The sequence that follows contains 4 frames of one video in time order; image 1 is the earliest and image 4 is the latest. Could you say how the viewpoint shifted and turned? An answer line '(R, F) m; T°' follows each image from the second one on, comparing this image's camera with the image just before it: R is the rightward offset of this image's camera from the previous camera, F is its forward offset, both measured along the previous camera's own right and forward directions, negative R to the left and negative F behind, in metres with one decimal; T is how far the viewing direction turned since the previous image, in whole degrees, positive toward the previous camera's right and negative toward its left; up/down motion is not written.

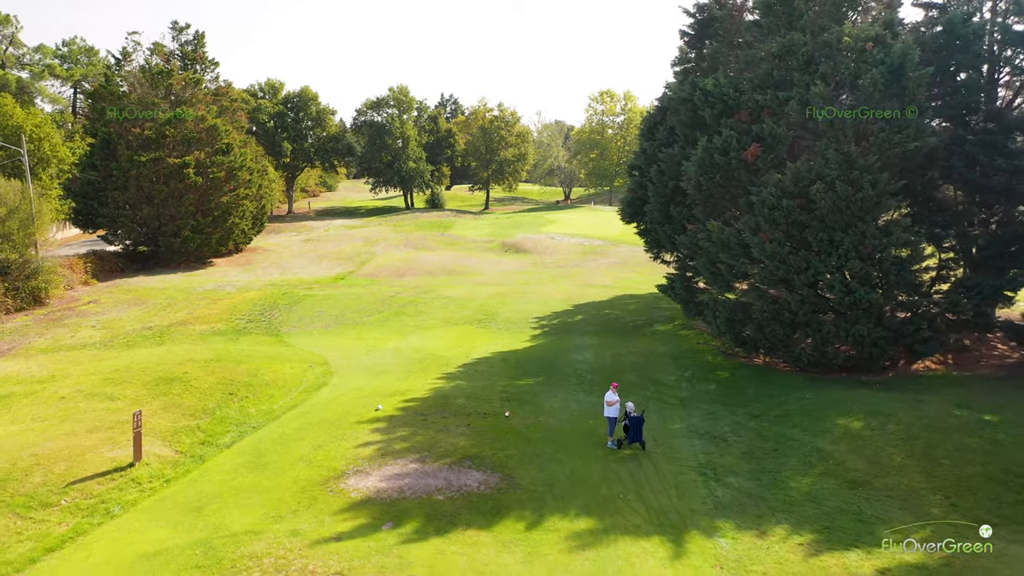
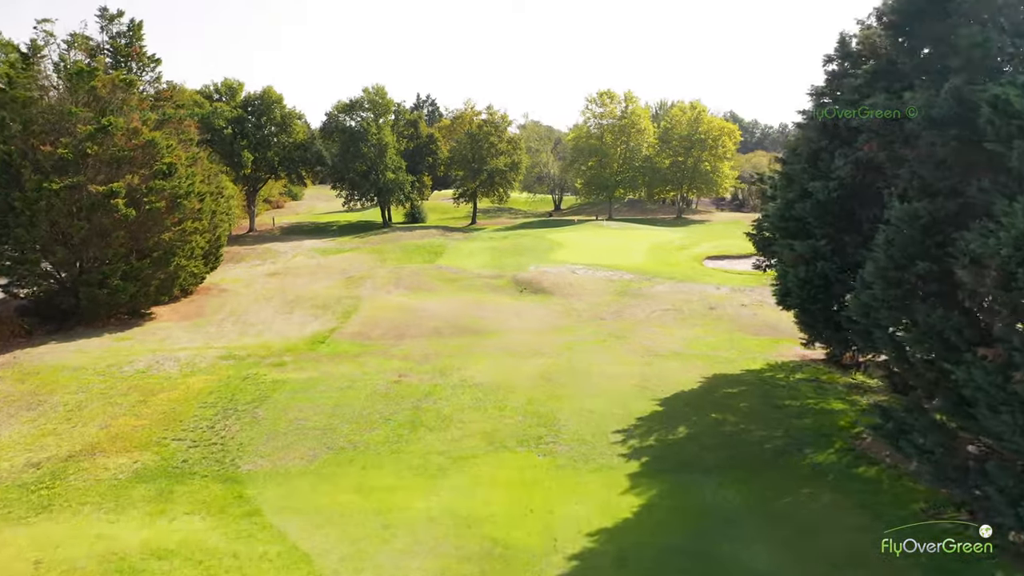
(-2.1, +7.8) m; +2°
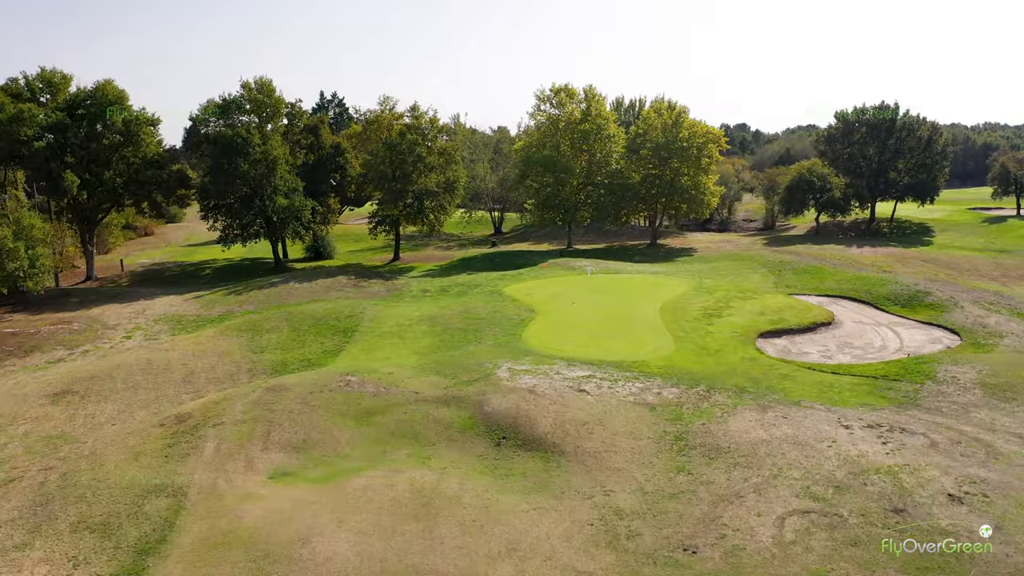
(-1.0, +15.4) m; +6°
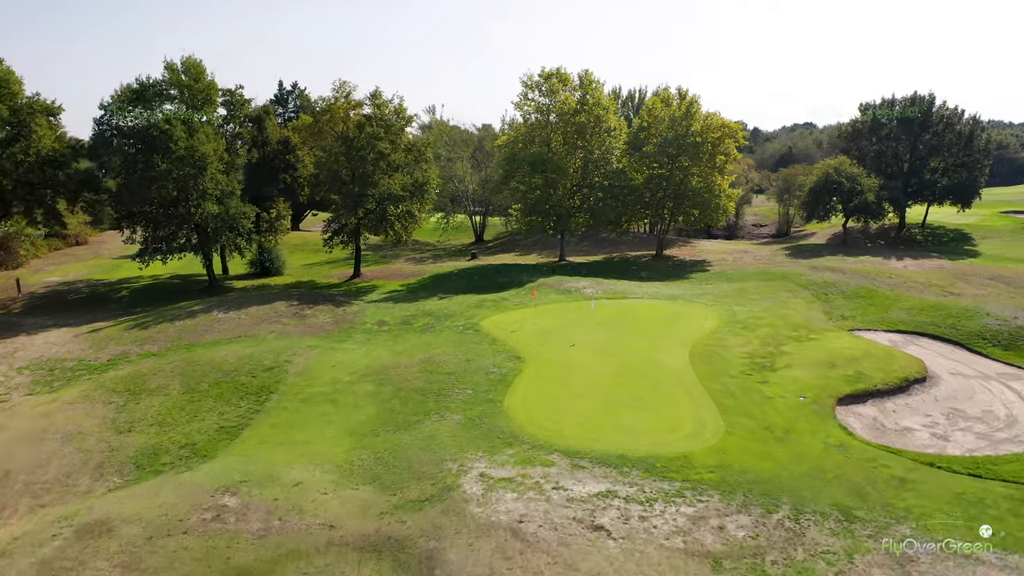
(+0.2, +8.3) m; +1°
